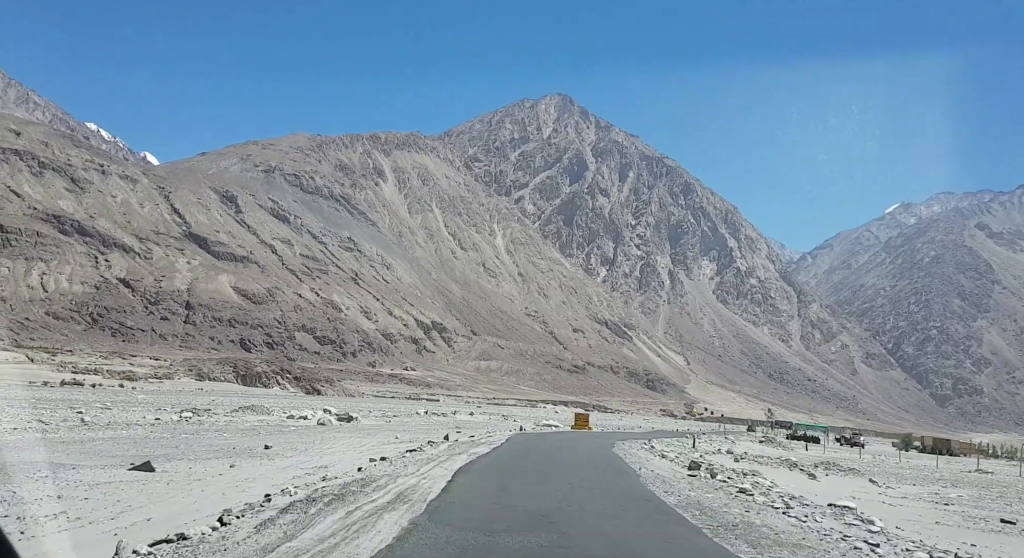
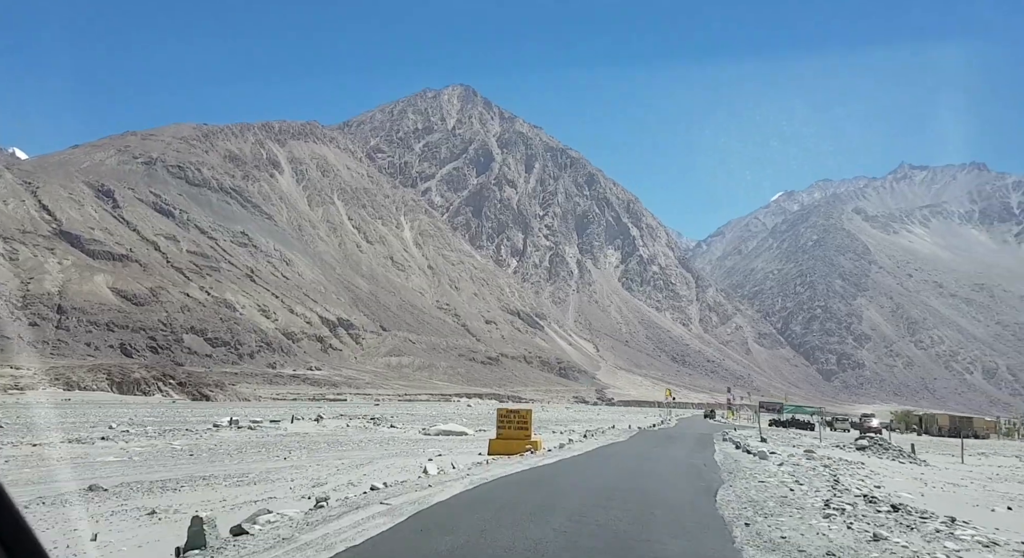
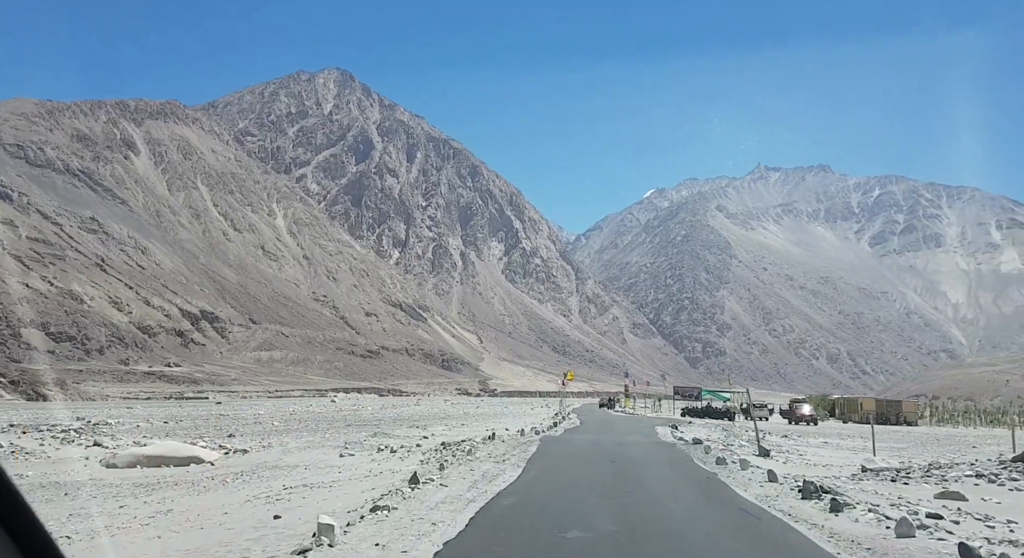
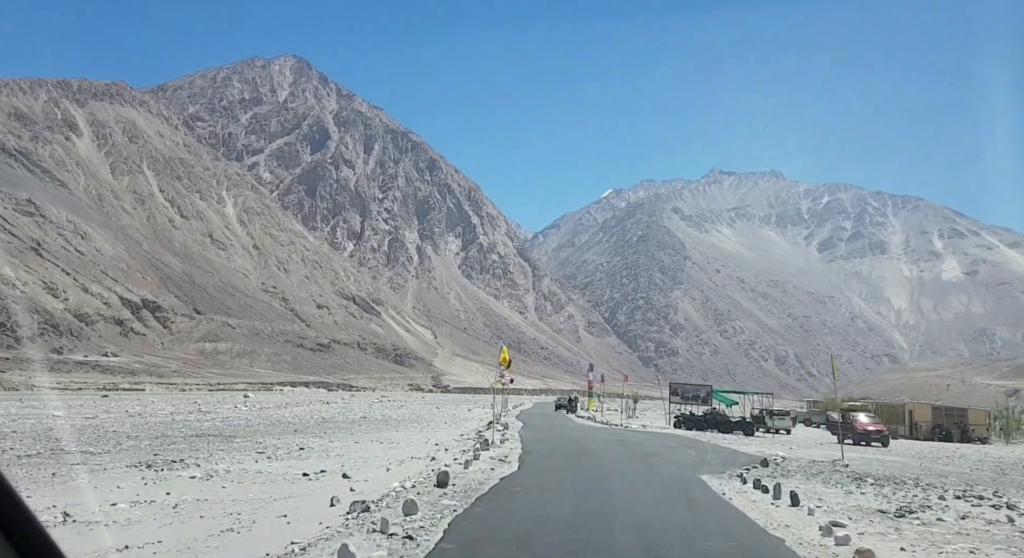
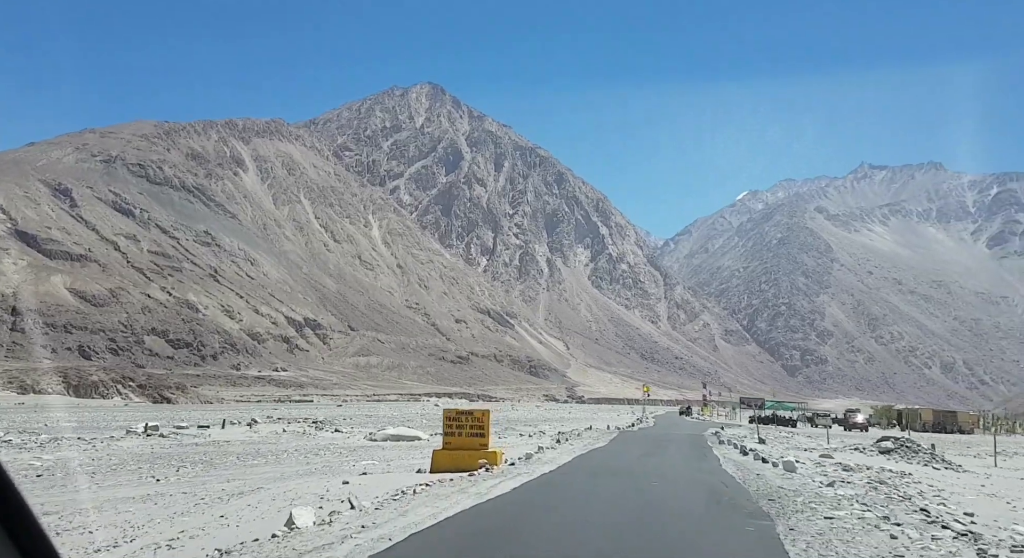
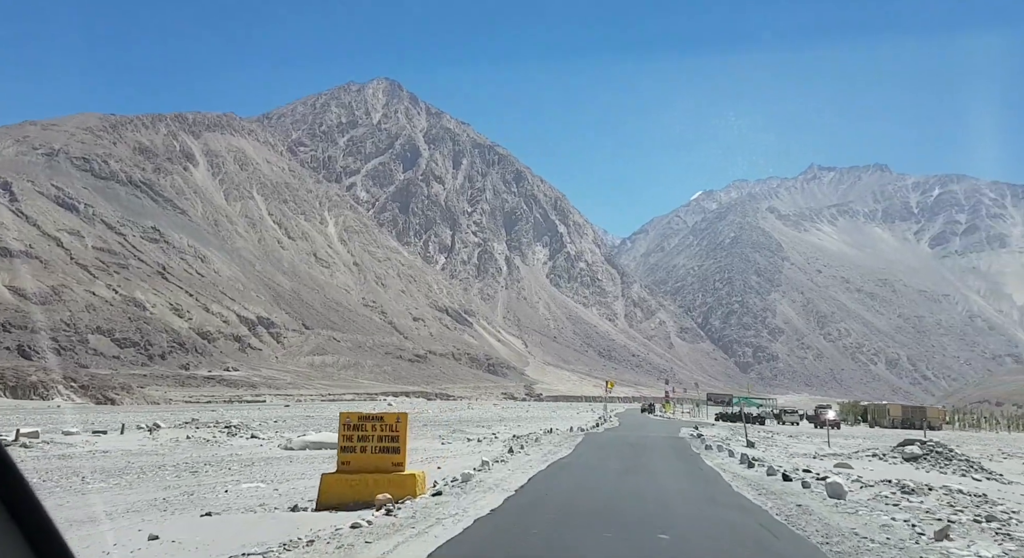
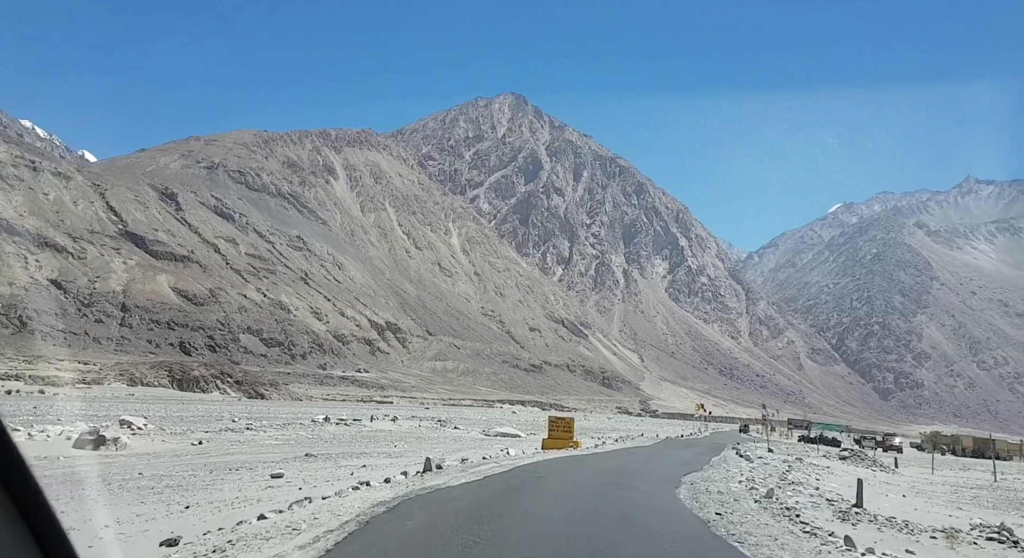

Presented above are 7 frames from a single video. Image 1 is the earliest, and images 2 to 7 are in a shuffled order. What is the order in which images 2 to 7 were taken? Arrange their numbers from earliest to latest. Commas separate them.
7, 2, 5, 6, 3, 4
